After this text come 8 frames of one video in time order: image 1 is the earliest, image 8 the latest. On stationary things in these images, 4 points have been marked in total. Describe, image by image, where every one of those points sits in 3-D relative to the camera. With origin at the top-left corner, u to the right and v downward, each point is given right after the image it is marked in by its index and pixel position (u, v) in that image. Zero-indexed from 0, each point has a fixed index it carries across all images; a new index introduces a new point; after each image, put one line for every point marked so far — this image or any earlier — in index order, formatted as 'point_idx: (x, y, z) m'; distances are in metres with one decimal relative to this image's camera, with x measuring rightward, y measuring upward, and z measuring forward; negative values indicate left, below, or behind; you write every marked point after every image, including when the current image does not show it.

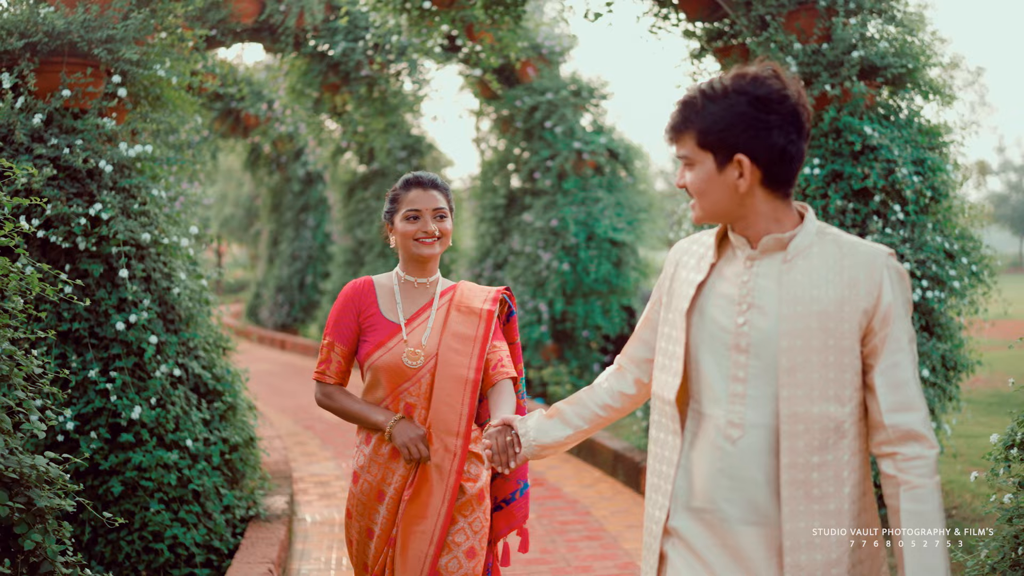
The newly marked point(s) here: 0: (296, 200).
0: (-3.1, +1.3, +12.7) m
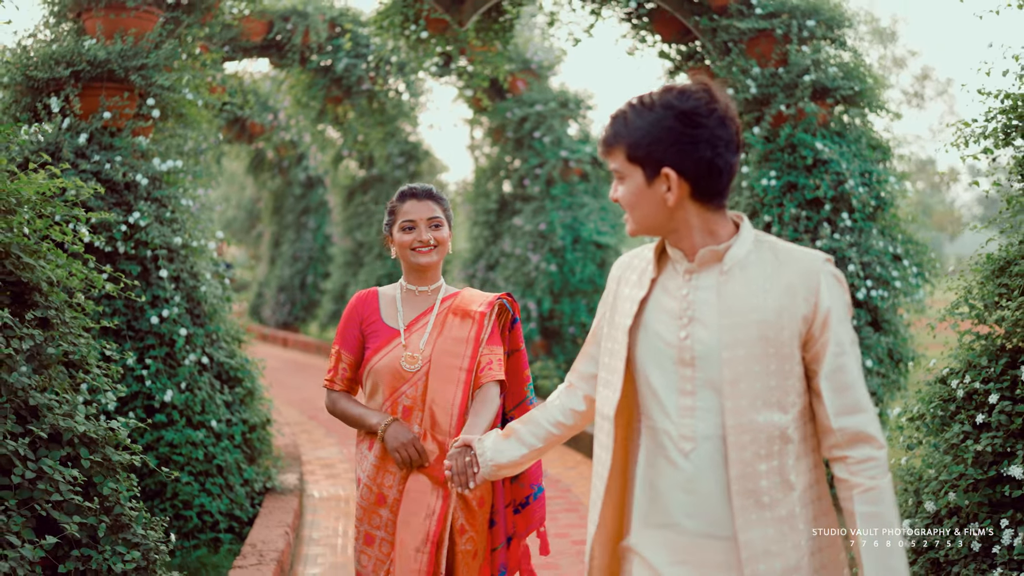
0: (-3.2, +1.3, +13.3) m
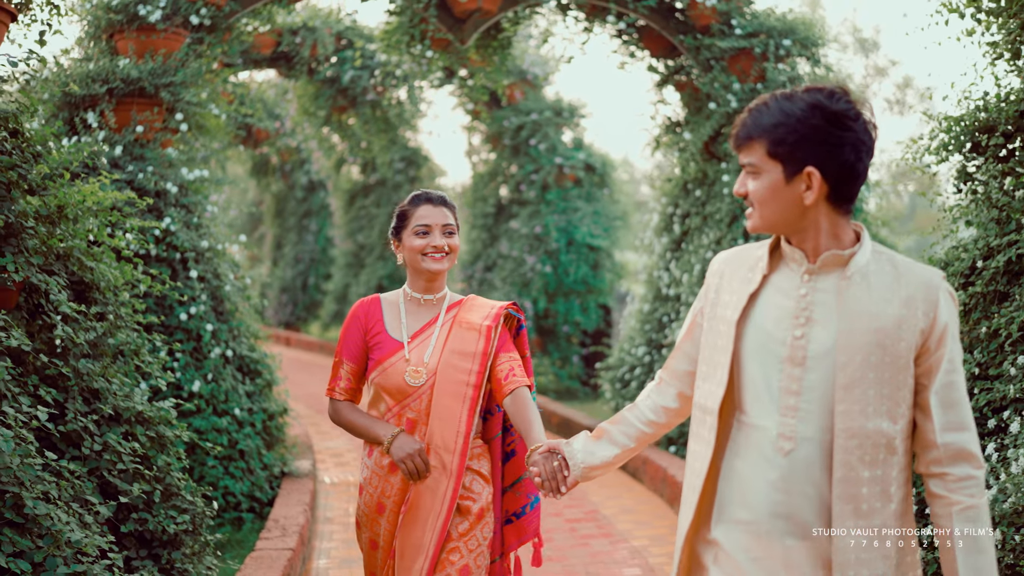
0: (-3.3, +1.2, +13.7) m
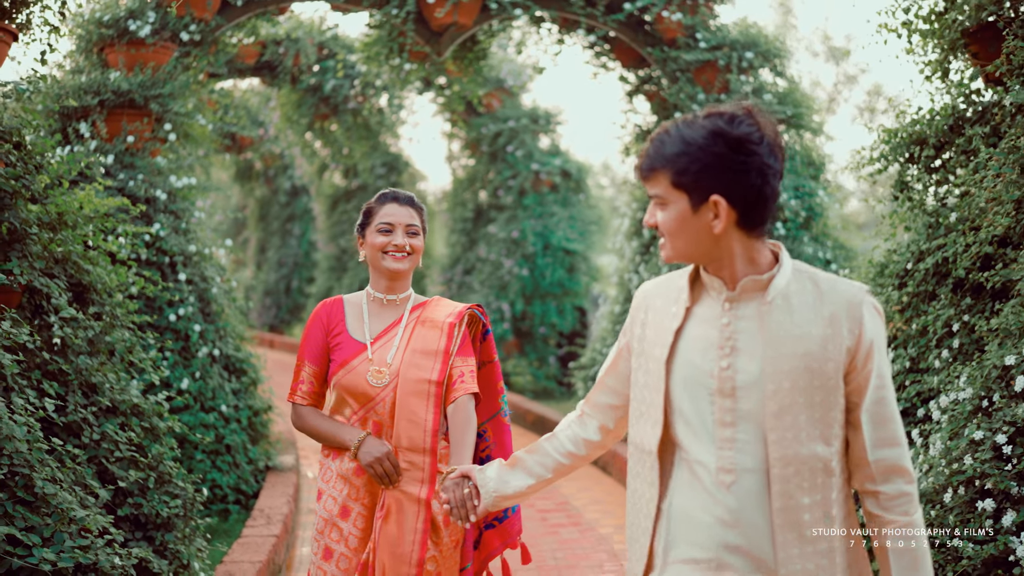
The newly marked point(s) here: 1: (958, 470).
0: (-3.6, +1.2, +13.9) m
1: (+1.4, -0.6, +2.7) m
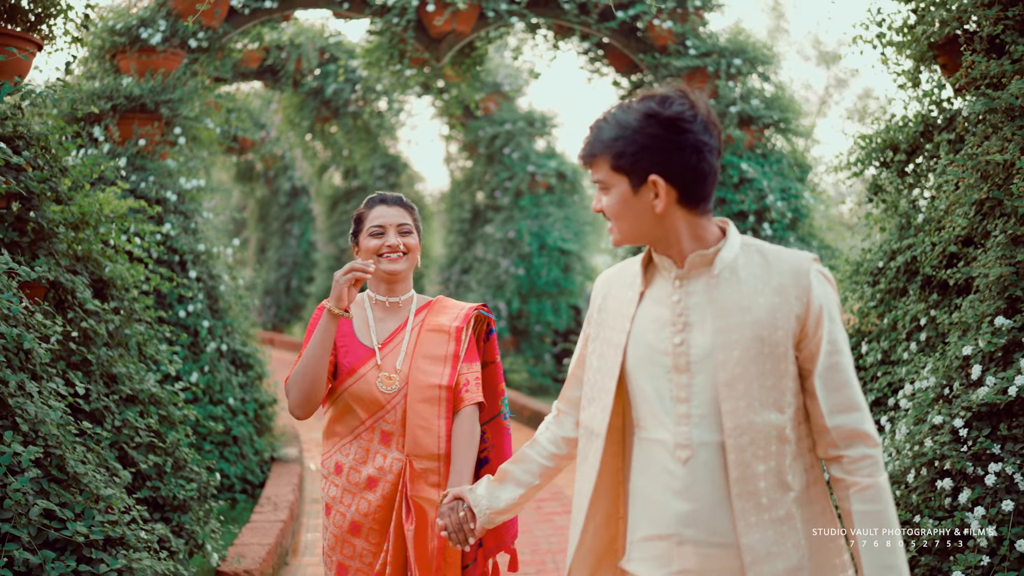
0: (-3.6, +1.2, +14.1) m
1: (+1.4, -0.5, +3.0) m
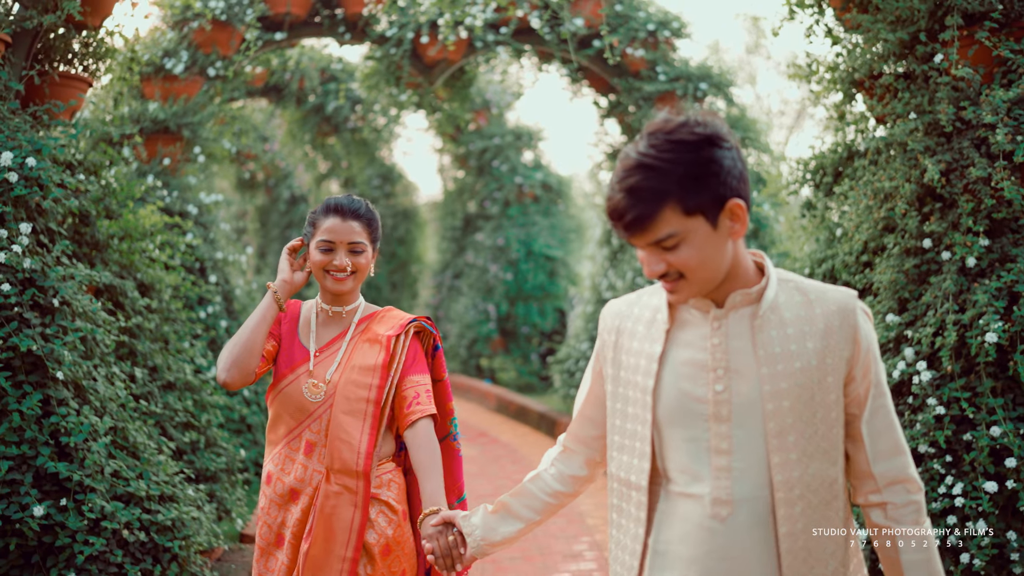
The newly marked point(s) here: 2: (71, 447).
0: (-3.8, +1.1, +14.7) m
1: (+1.3, -0.6, +3.6) m
2: (-1.5, -0.5, +3.1) m
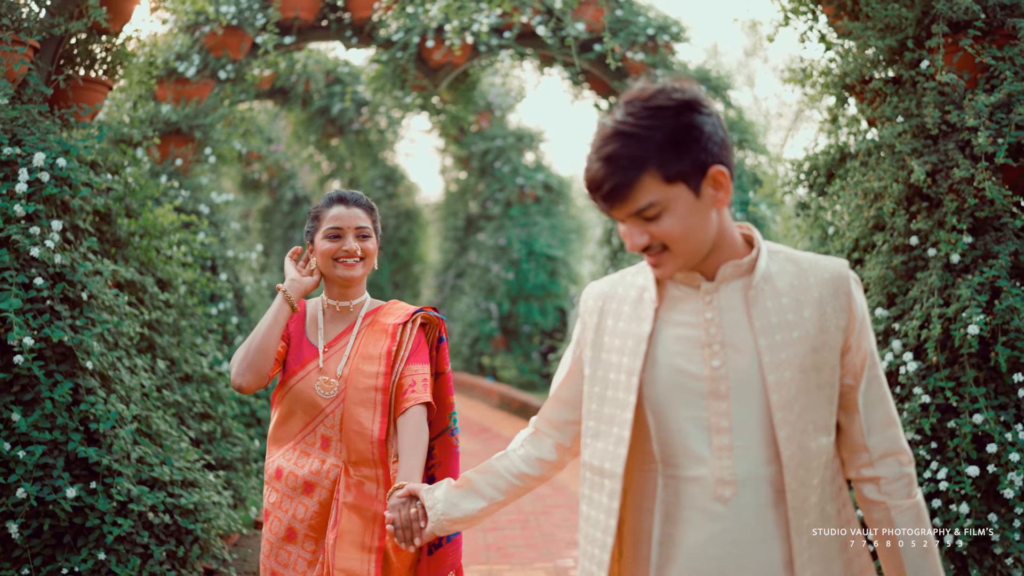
0: (-3.8, +1.1, +14.8) m
1: (+1.3, -0.5, +3.7) m
2: (-1.5, -0.5, +3.2) m
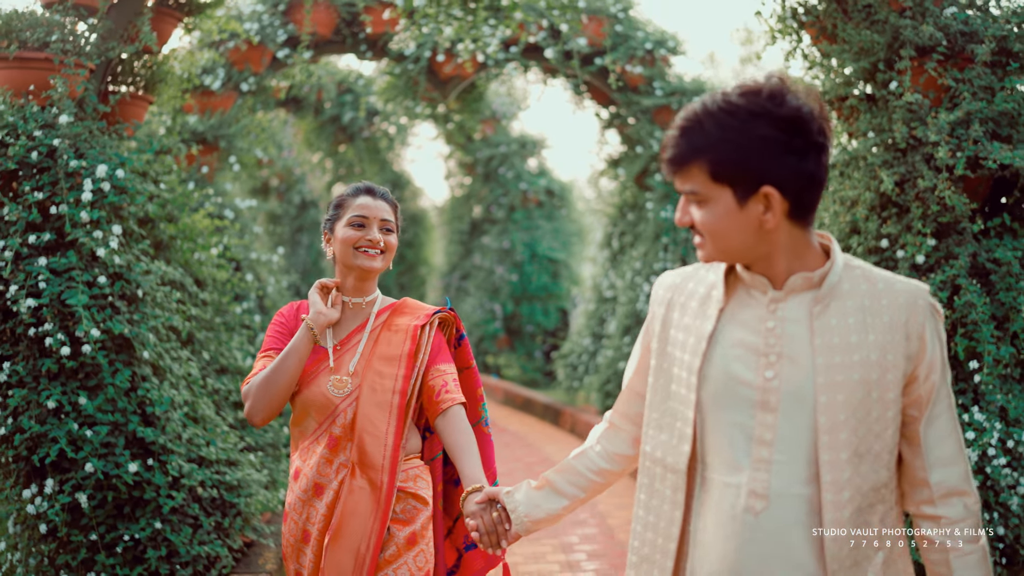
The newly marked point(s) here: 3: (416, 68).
0: (-3.7, +1.1, +15.2) m
1: (+1.4, -0.5, +4.1) m
2: (-1.4, -0.5, +3.6) m
3: (-0.8, +1.8, +7.4) m
